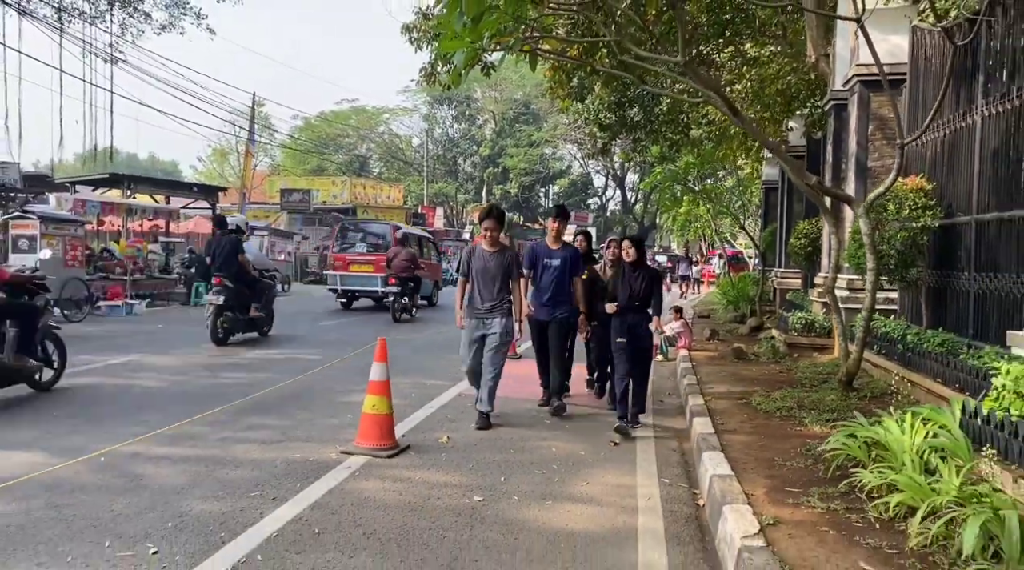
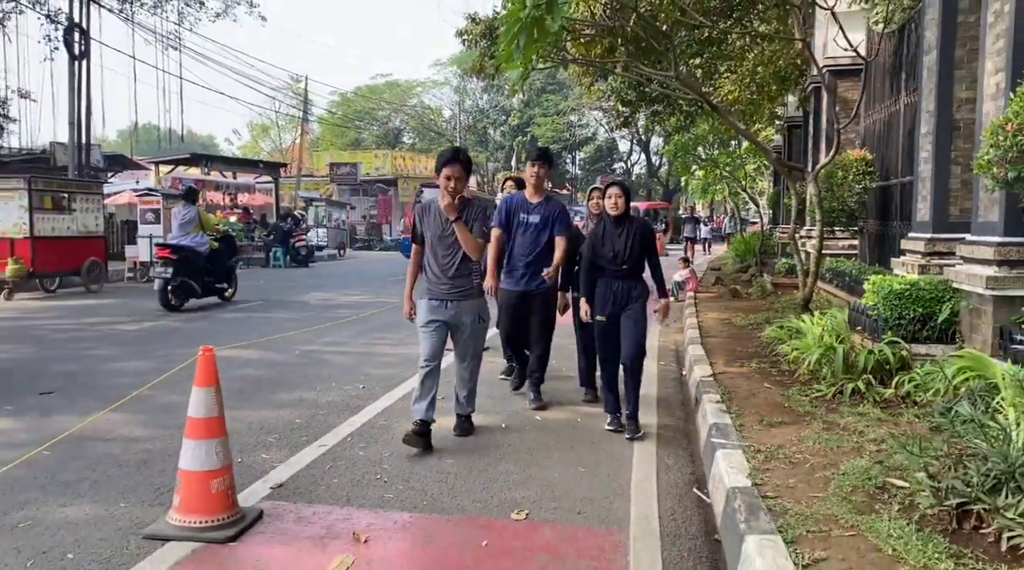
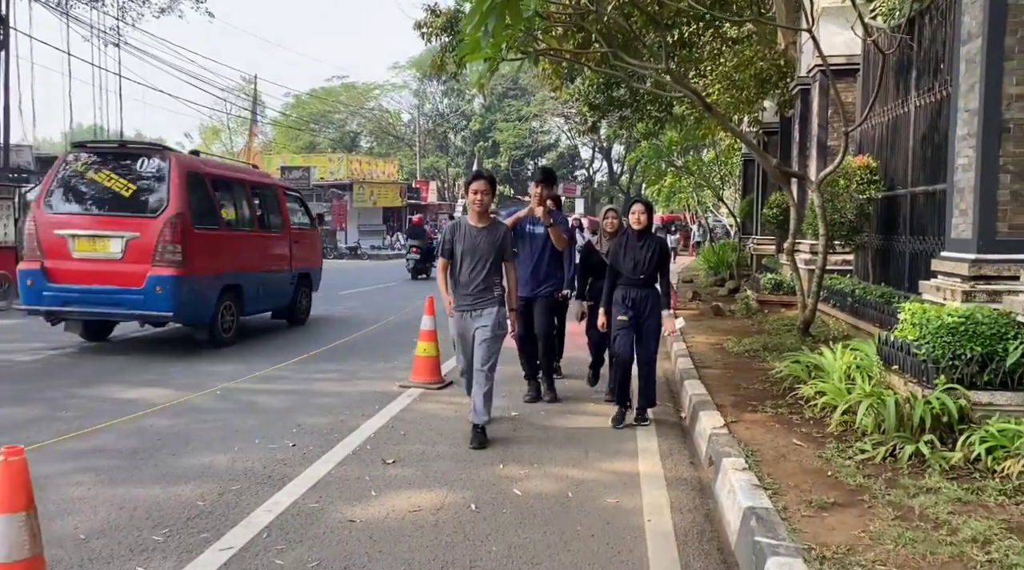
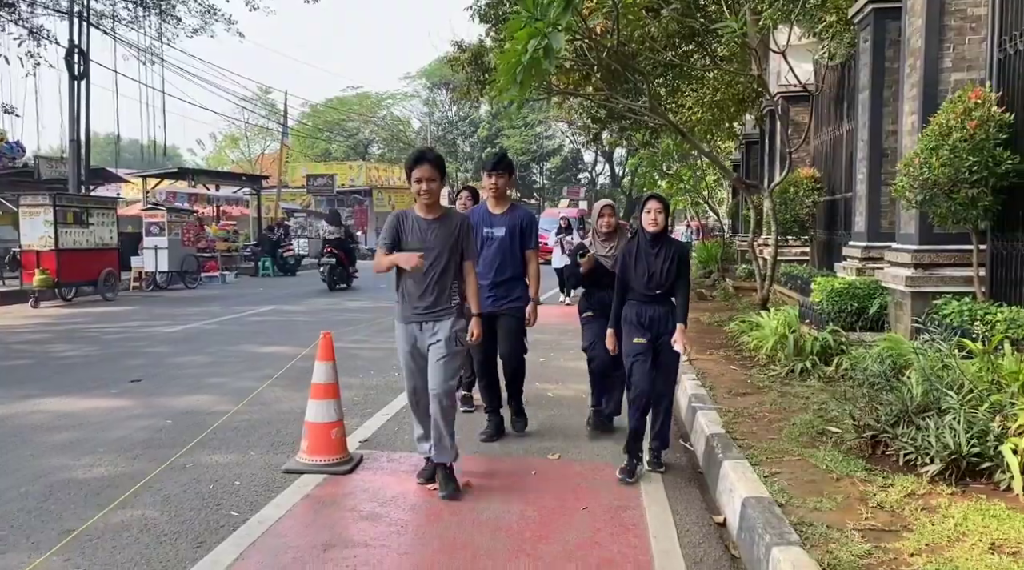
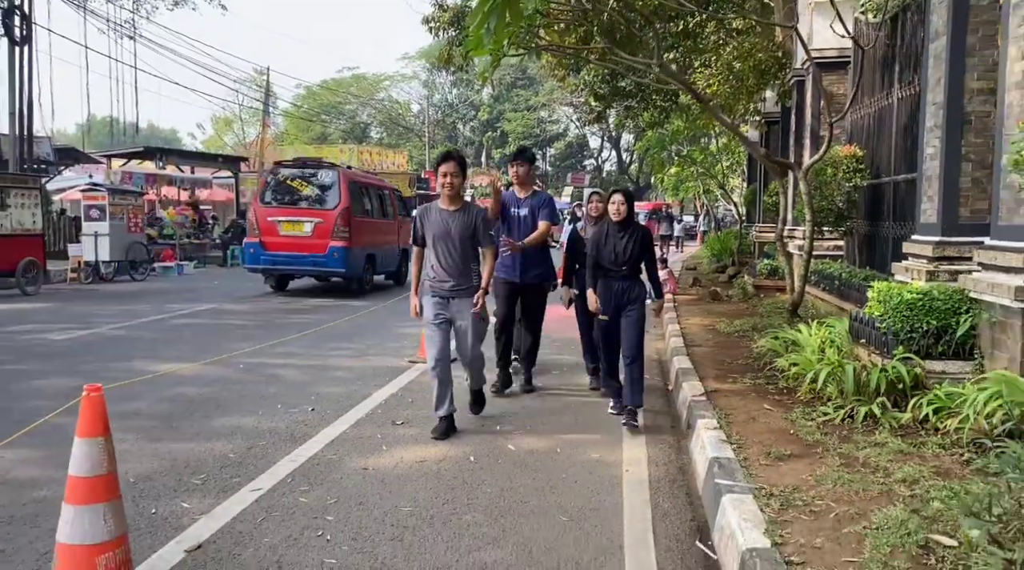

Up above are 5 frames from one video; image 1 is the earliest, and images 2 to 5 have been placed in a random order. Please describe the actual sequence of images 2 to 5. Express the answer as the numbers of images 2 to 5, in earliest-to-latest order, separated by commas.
3, 5, 2, 4
